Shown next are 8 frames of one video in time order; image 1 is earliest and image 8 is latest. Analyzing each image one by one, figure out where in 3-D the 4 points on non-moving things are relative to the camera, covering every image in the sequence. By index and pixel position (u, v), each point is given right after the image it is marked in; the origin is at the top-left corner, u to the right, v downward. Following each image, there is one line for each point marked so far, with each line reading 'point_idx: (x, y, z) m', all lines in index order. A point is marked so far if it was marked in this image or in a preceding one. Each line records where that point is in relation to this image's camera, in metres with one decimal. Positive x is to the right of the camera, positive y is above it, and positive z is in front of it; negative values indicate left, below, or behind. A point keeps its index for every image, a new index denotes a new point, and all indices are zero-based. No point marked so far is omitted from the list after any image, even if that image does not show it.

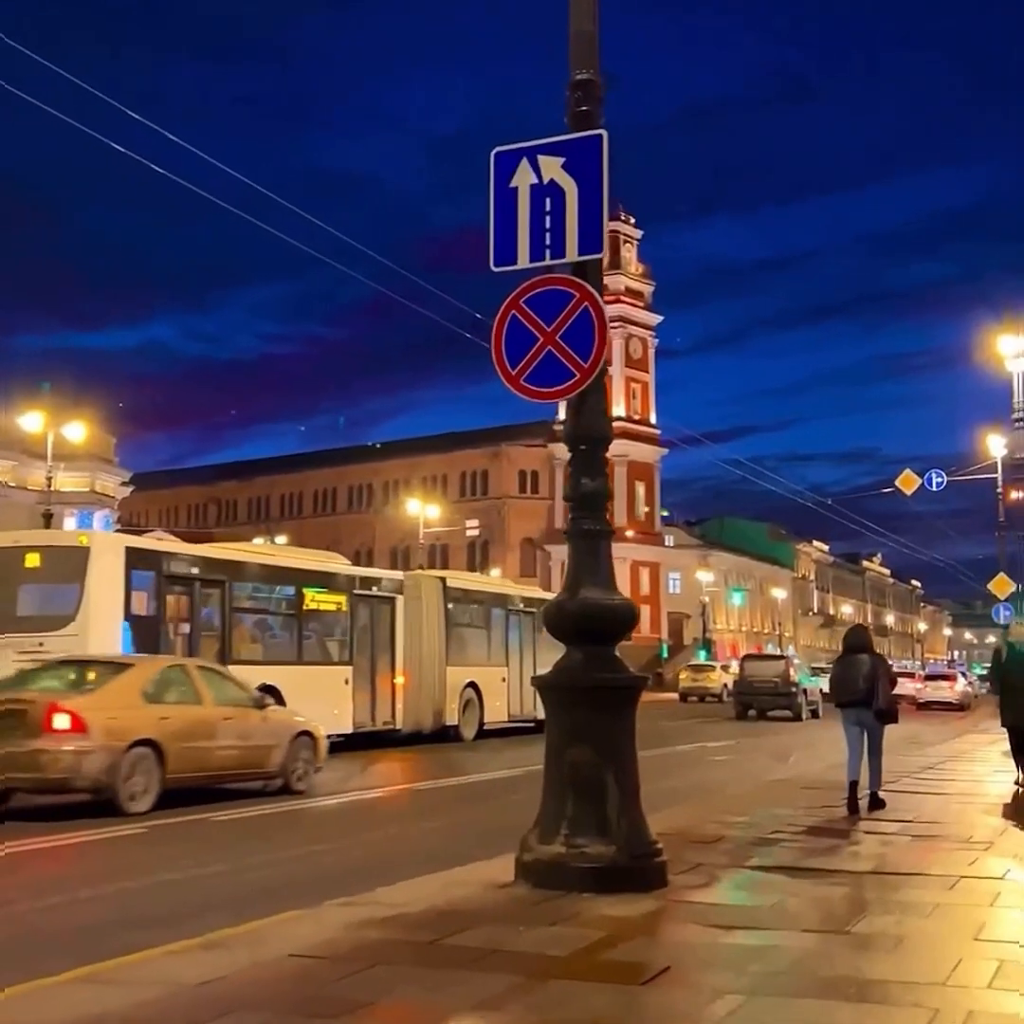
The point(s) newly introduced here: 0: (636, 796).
0: (+0.9, -2.0, +10.0) m
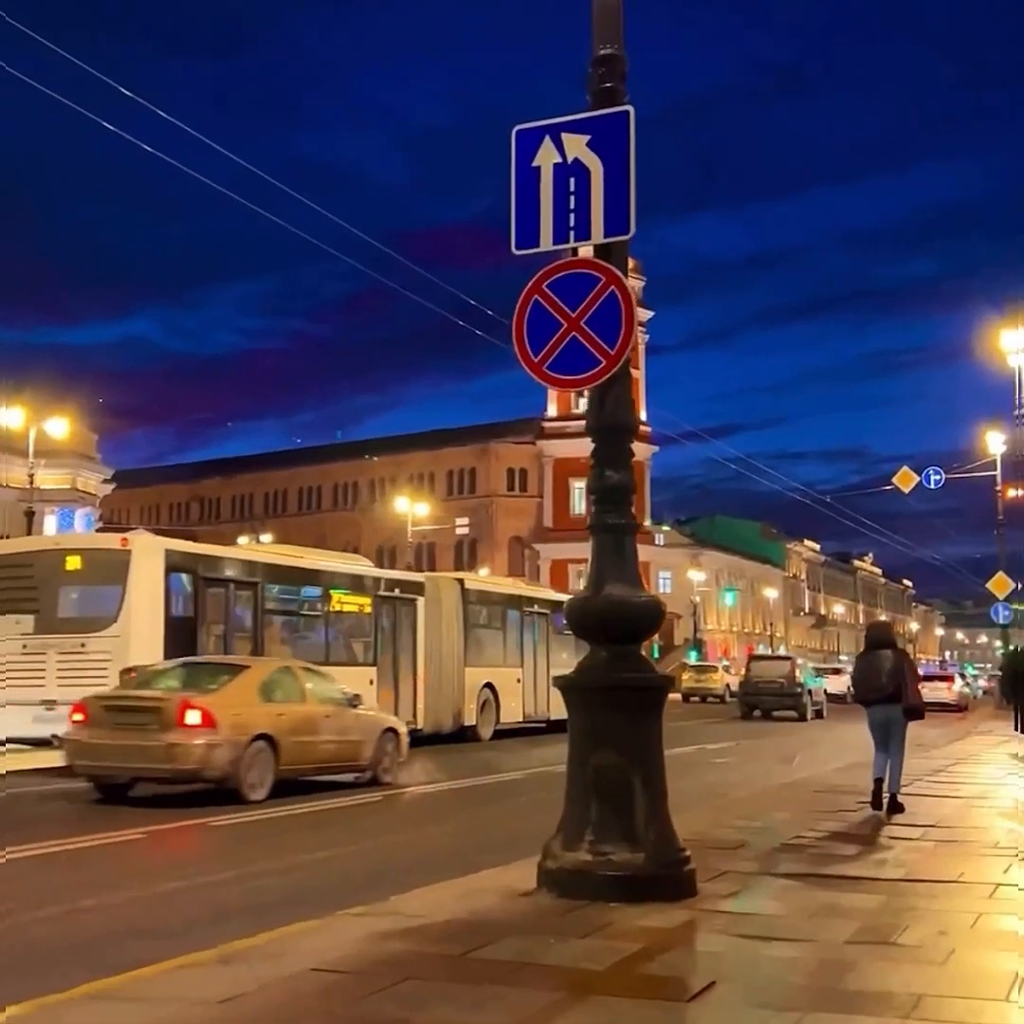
0: (+1.0, -2.0, +9.6) m
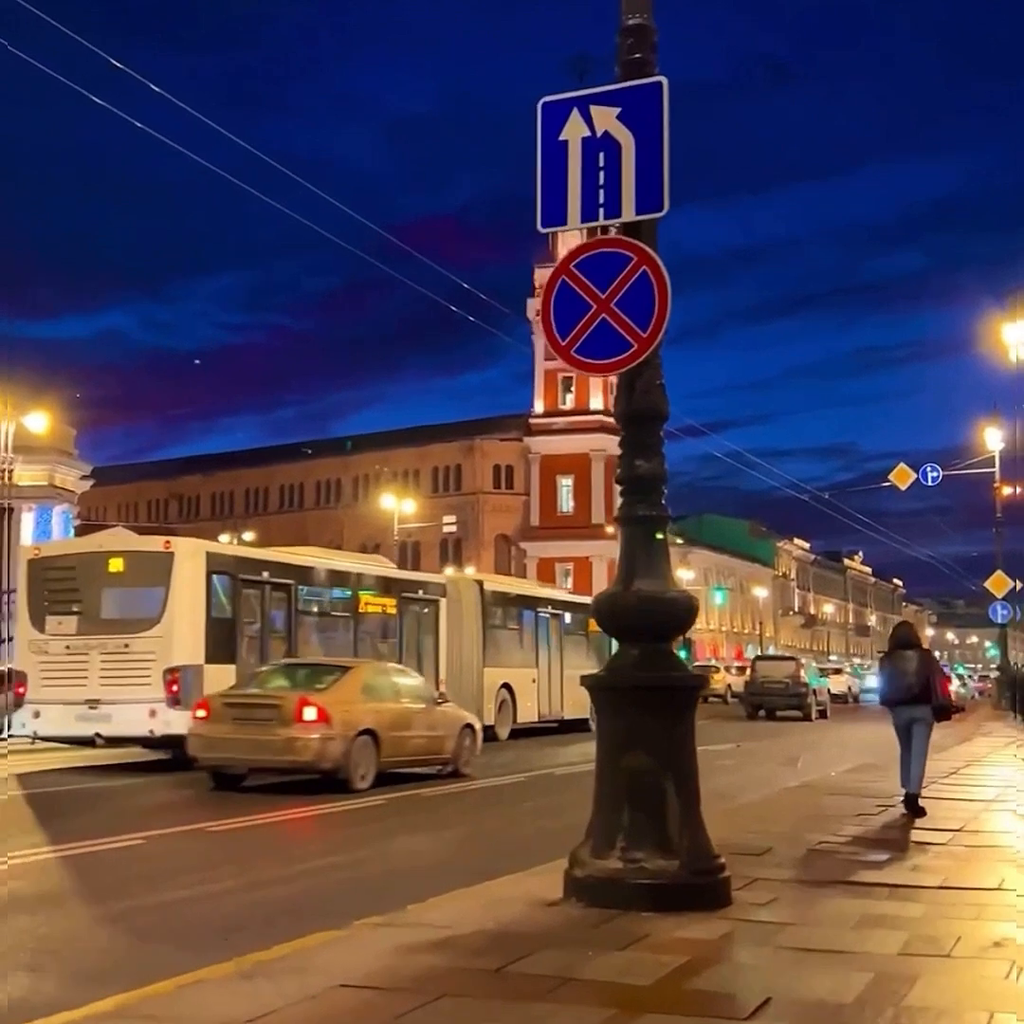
0: (+1.2, -1.9, +9.1) m
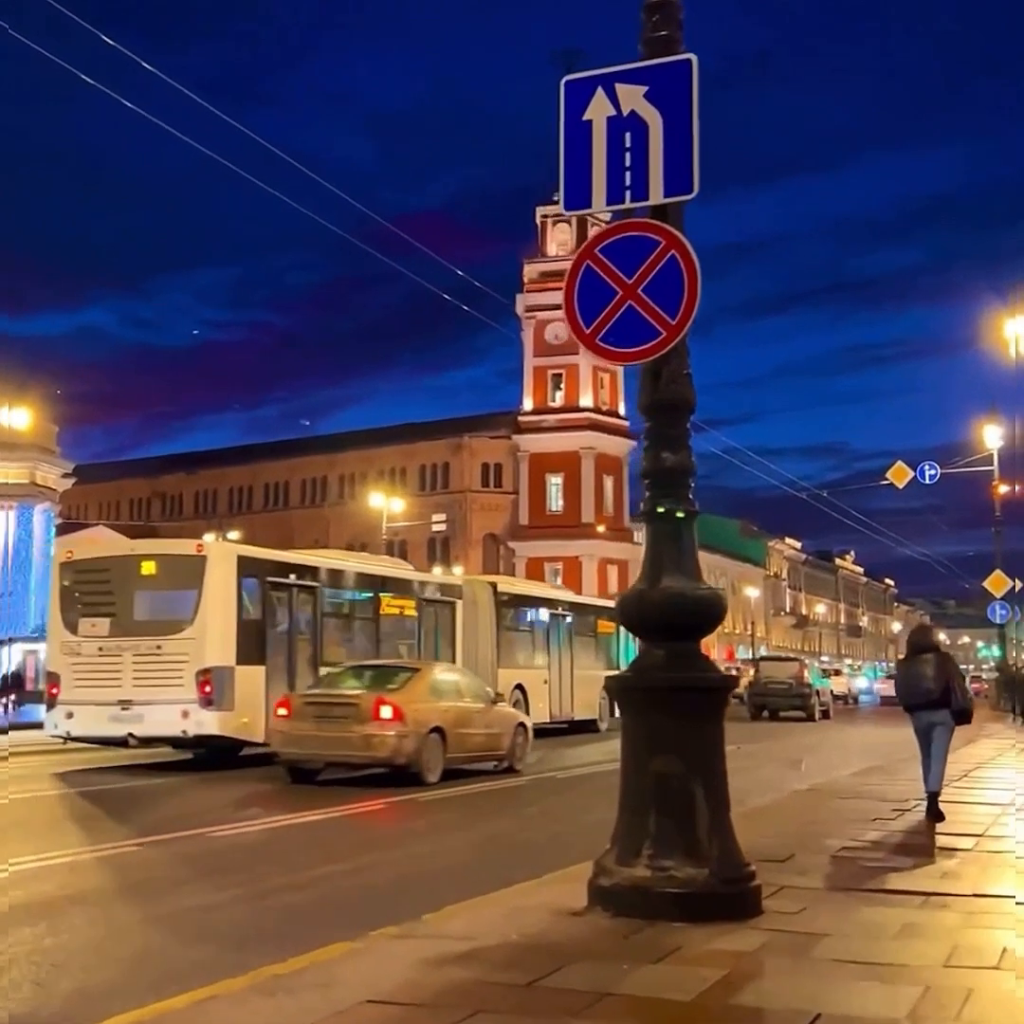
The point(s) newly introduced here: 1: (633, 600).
0: (+1.4, -1.9, +8.8) m
1: (+0.8, -0.6, +9.0) m
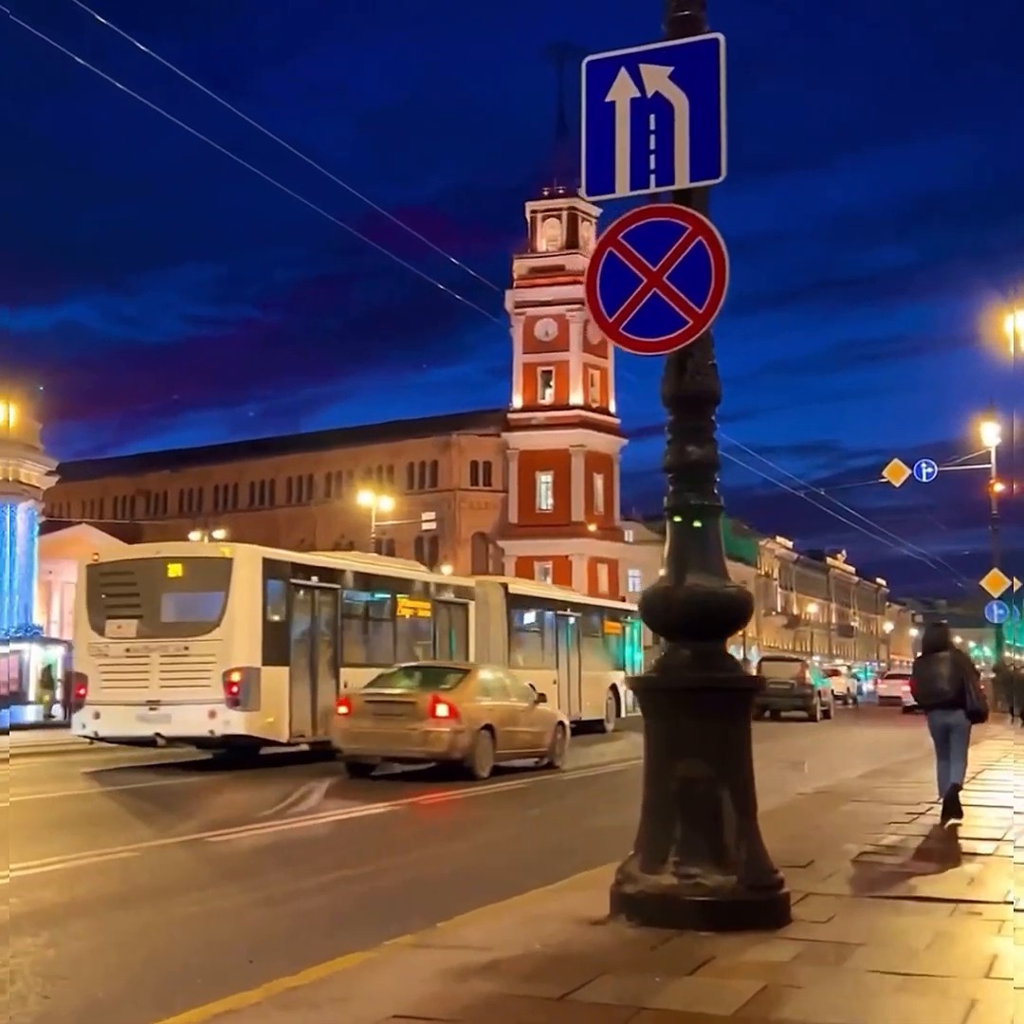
0: (+1.5, -1.9, +8.5) m
1: (+0.9, -0.5, +8.7) m
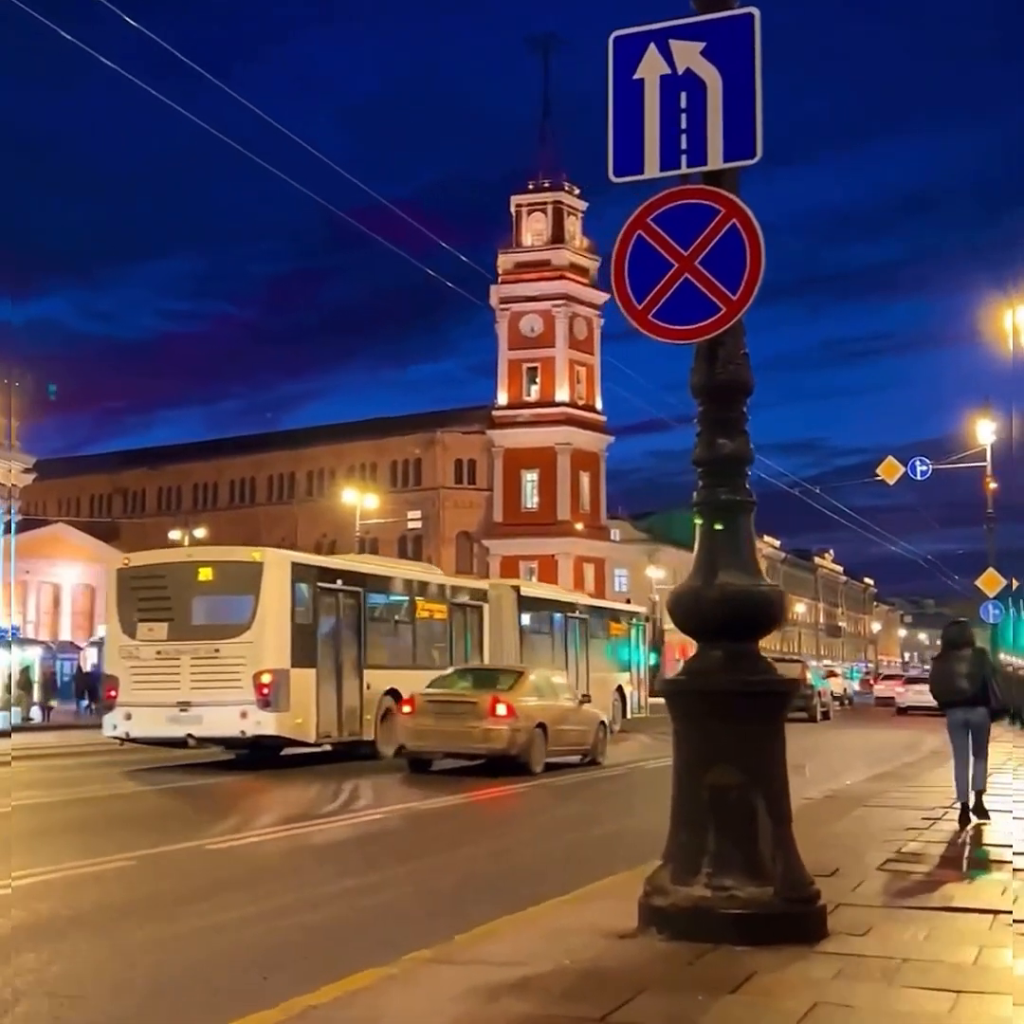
0: (+1.6, -1.8, +8.2) m
1: (+1.0, -0.5, +8.3) m
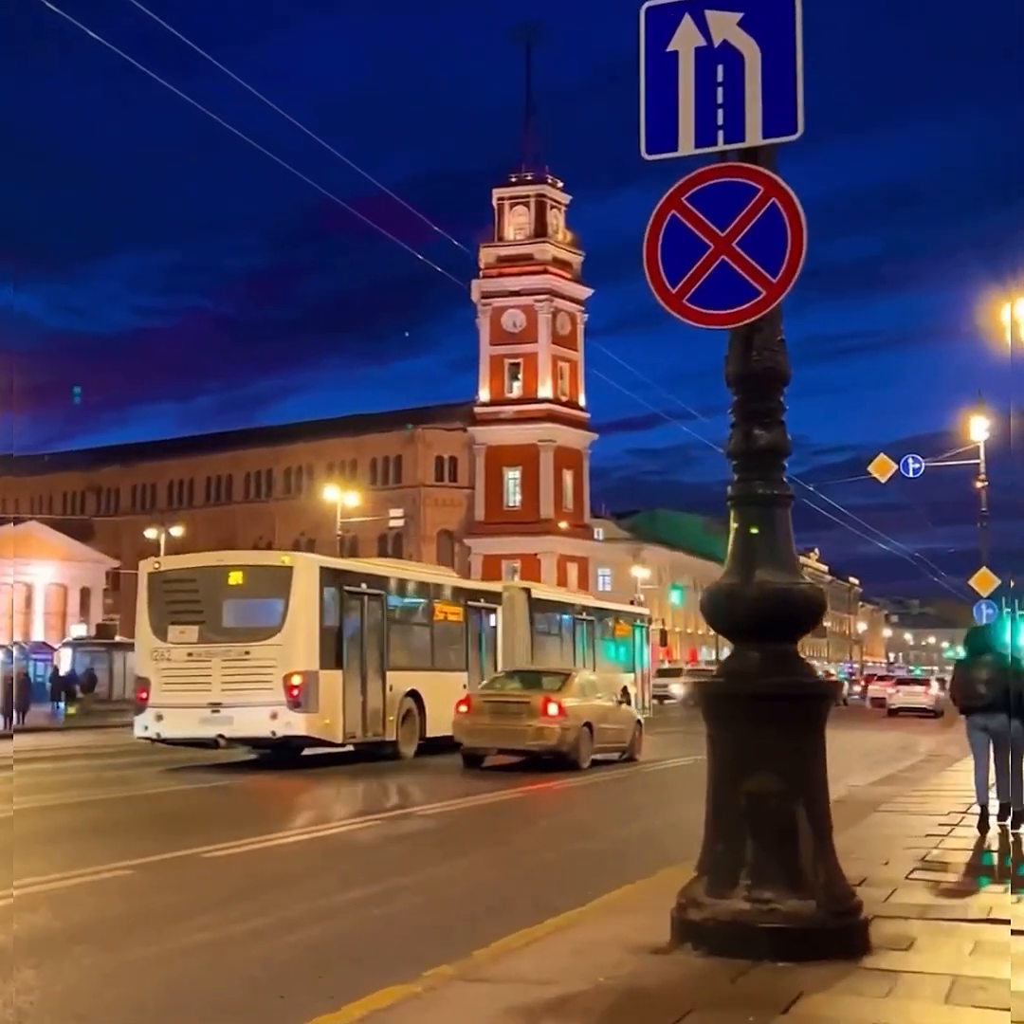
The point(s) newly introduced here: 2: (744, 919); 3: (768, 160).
0: (+1.8, -1.8, +7.8) m
1: (+1.2, -0.5, +7.9) m
2: (+1.2, -2.2, +7.6) m
3: (+1.5, +2.1, +8.3) m
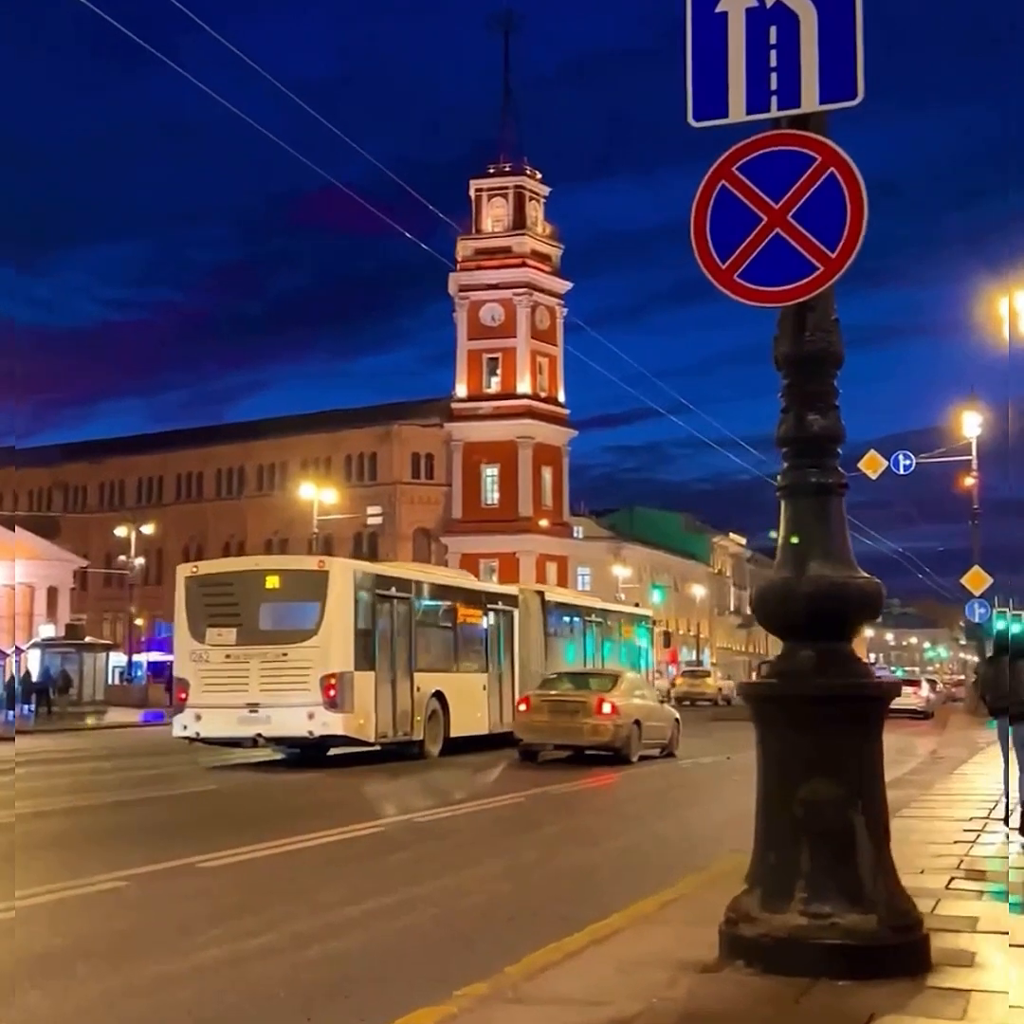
0: (+2.0, -1.8, +7.4) m
1: (+1.4, -0.4, +7.5) m
2: (+1.5, -2.1, +7.1) m
3: (+1.7, +2.1, +7.8) m
